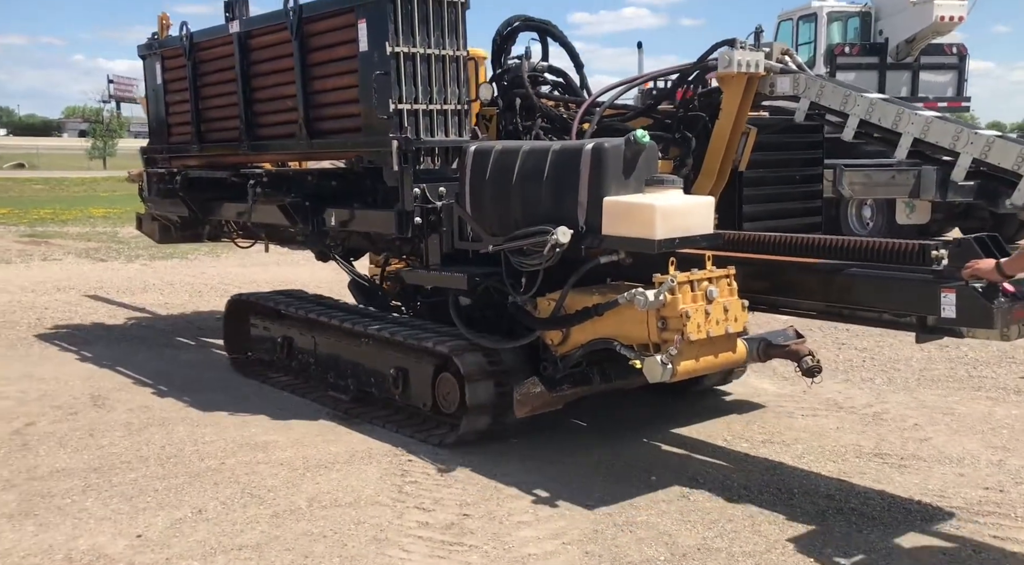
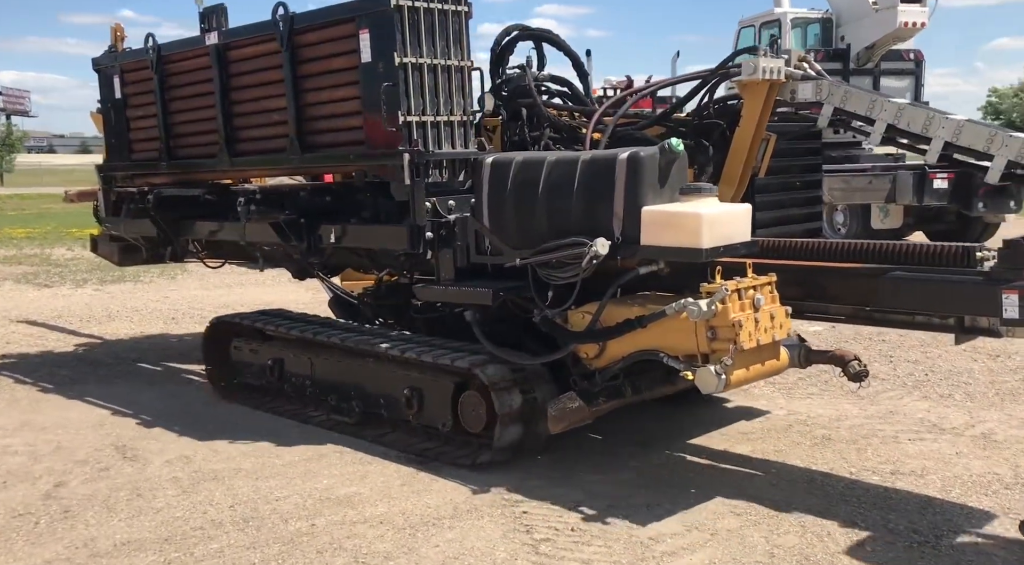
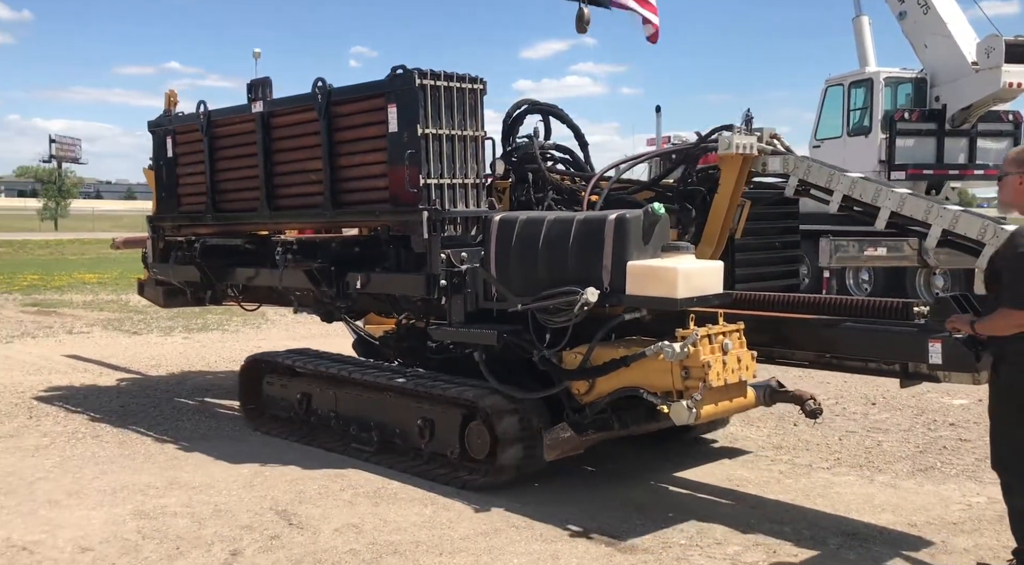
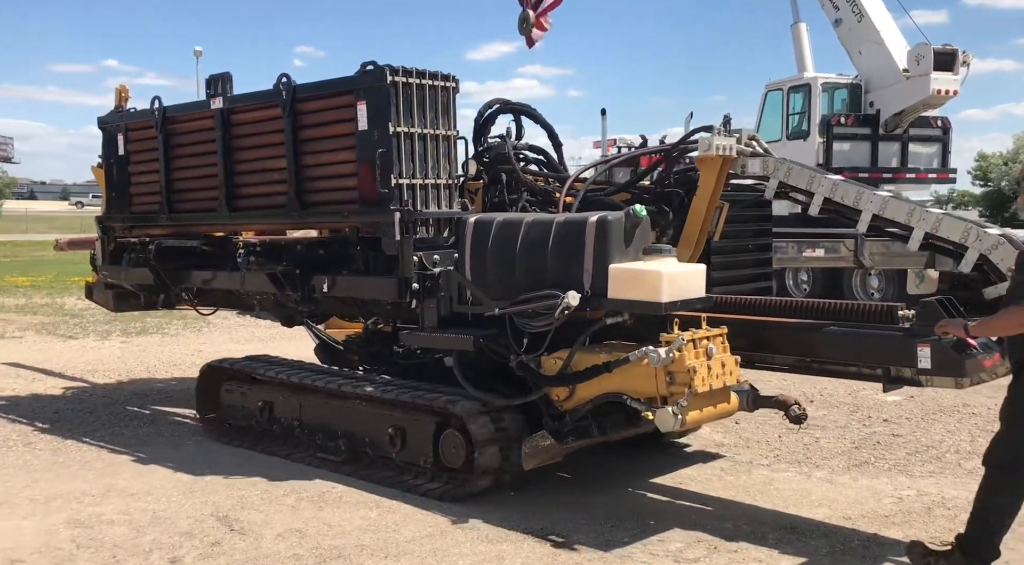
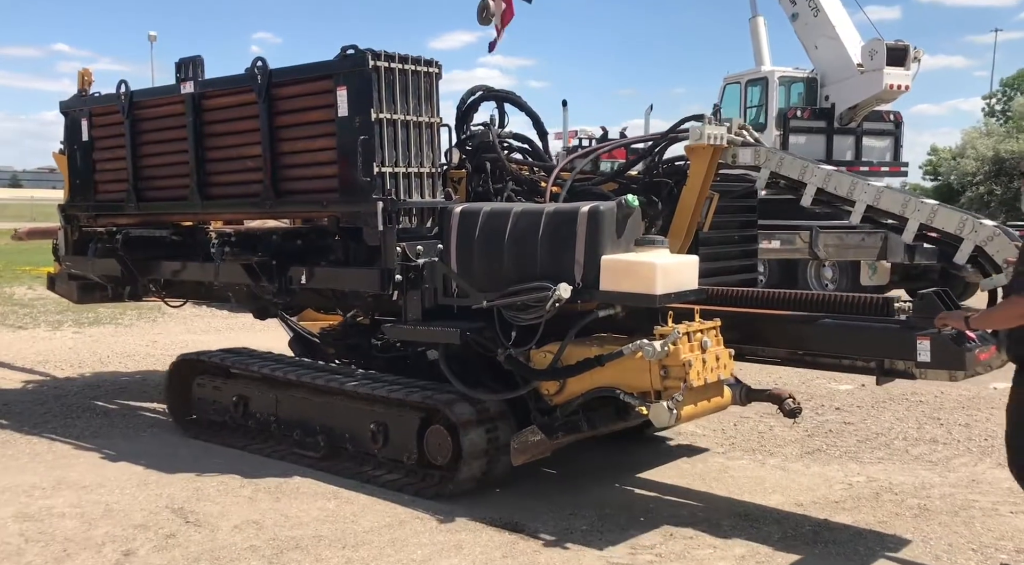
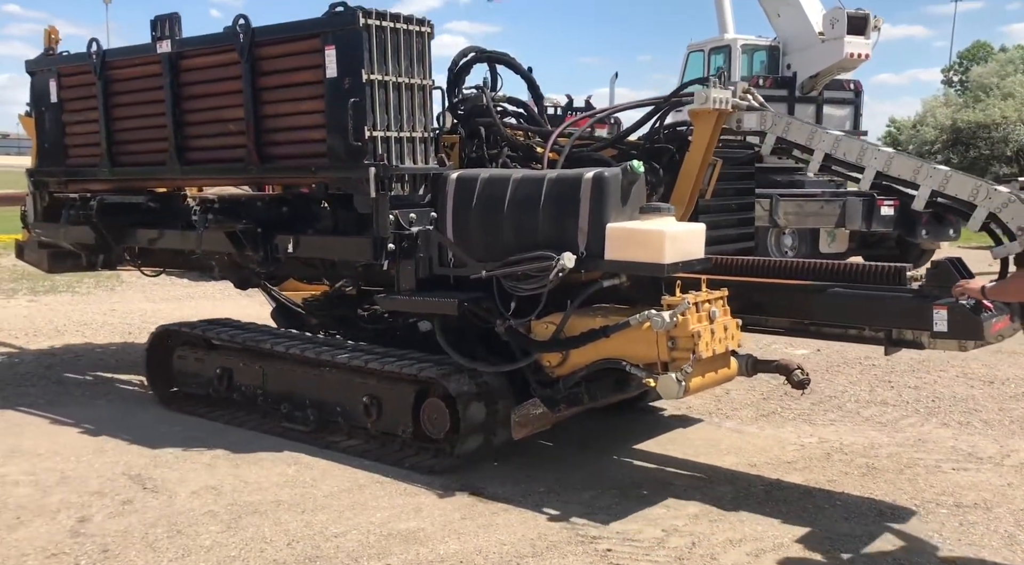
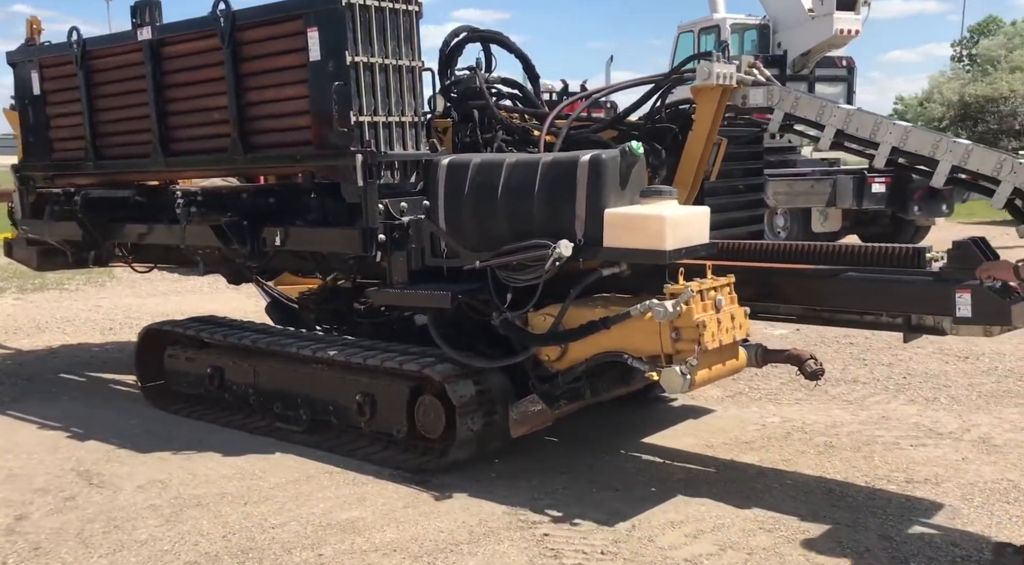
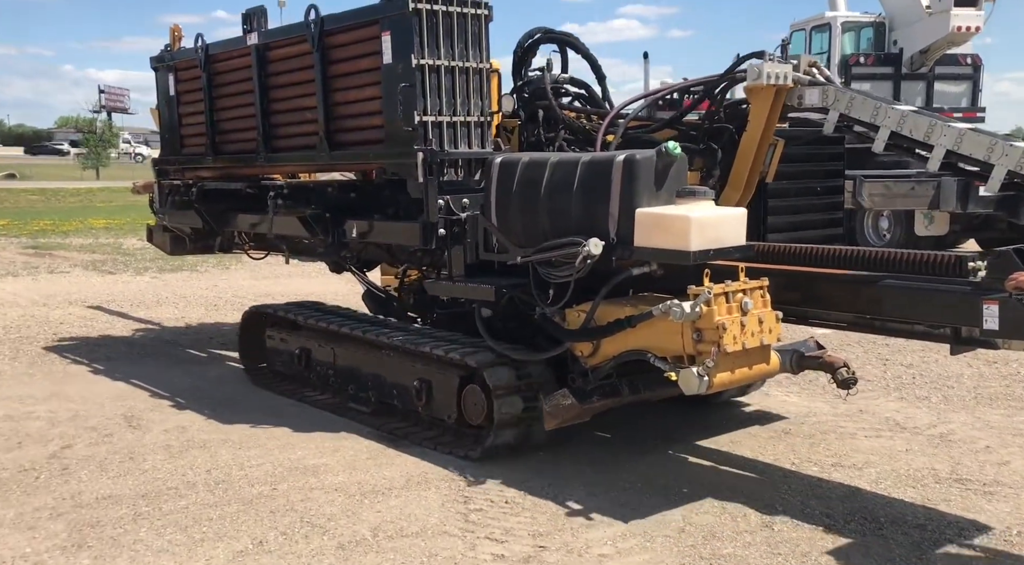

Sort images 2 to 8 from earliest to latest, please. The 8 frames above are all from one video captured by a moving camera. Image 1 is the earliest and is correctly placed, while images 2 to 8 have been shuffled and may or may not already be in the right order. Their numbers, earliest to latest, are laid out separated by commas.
8, 2, 7, 6, 5, 4, 3
